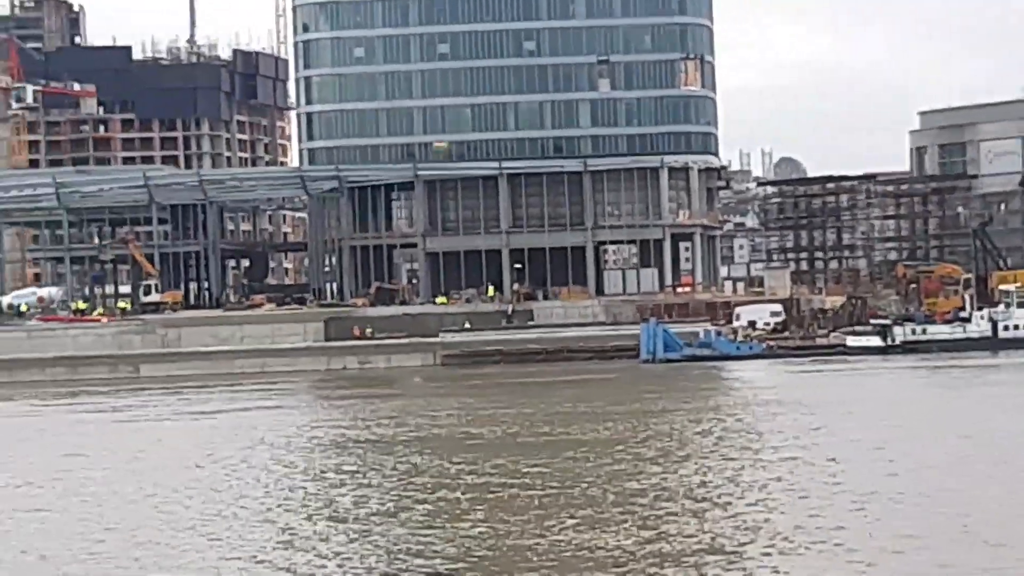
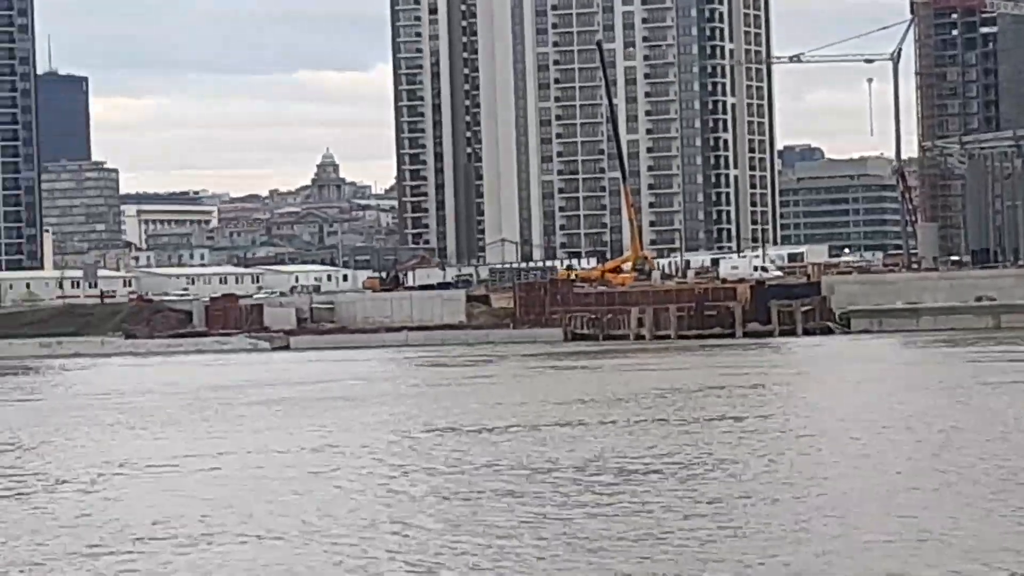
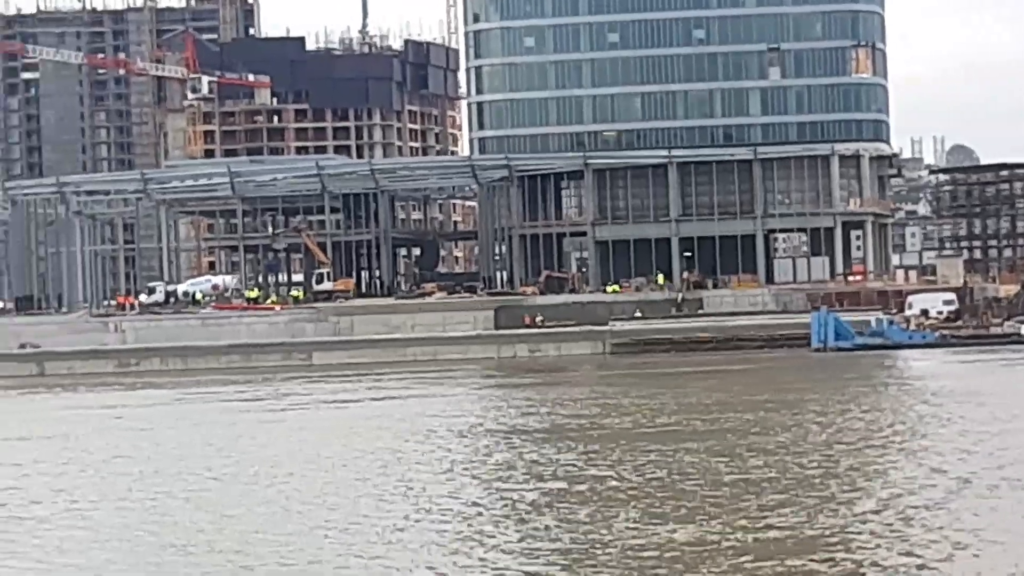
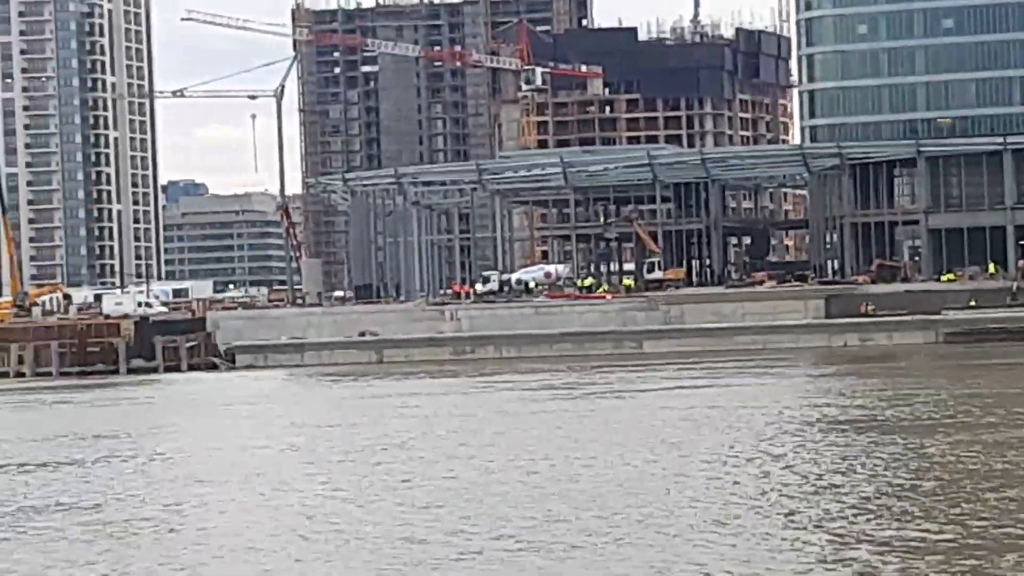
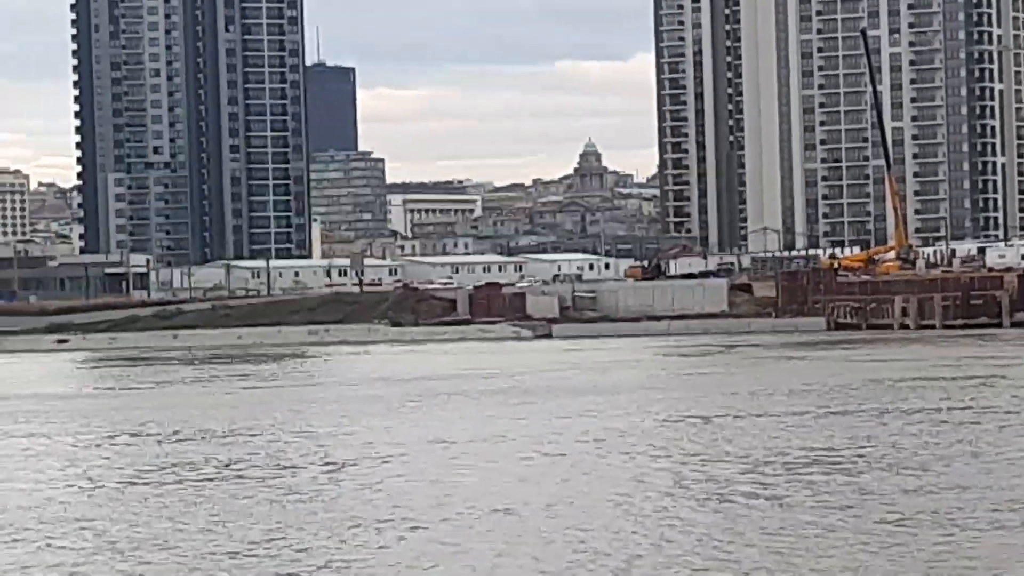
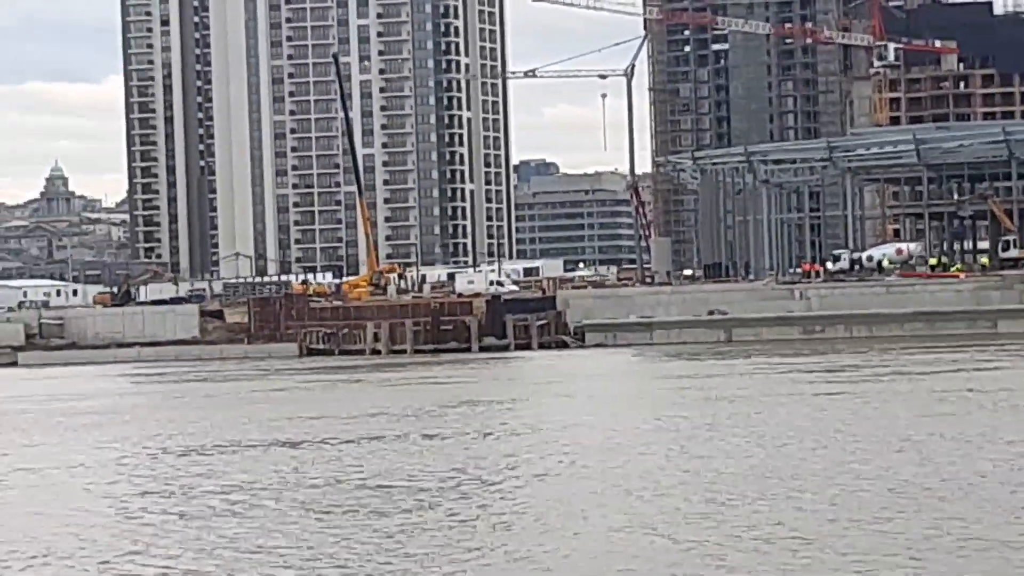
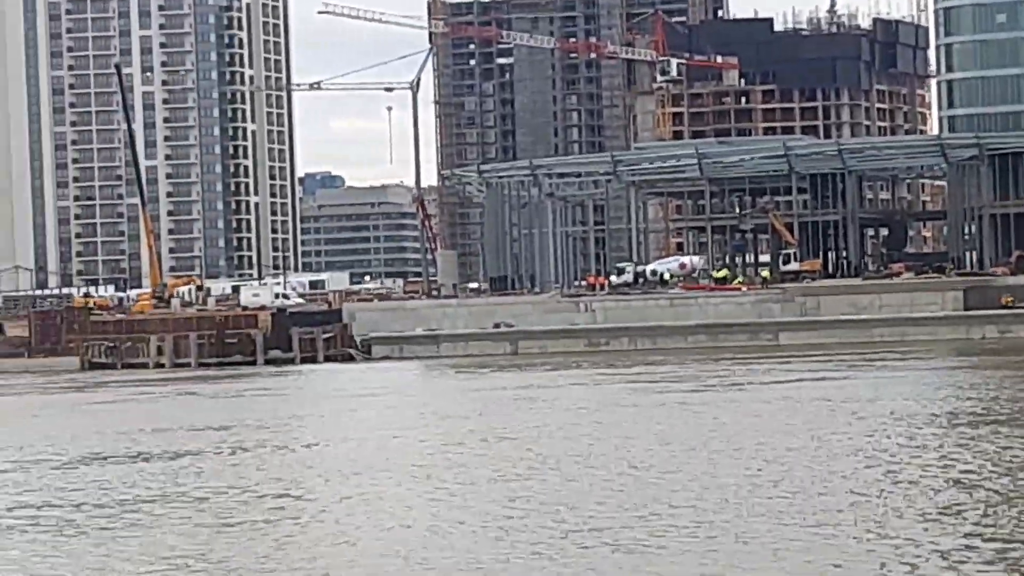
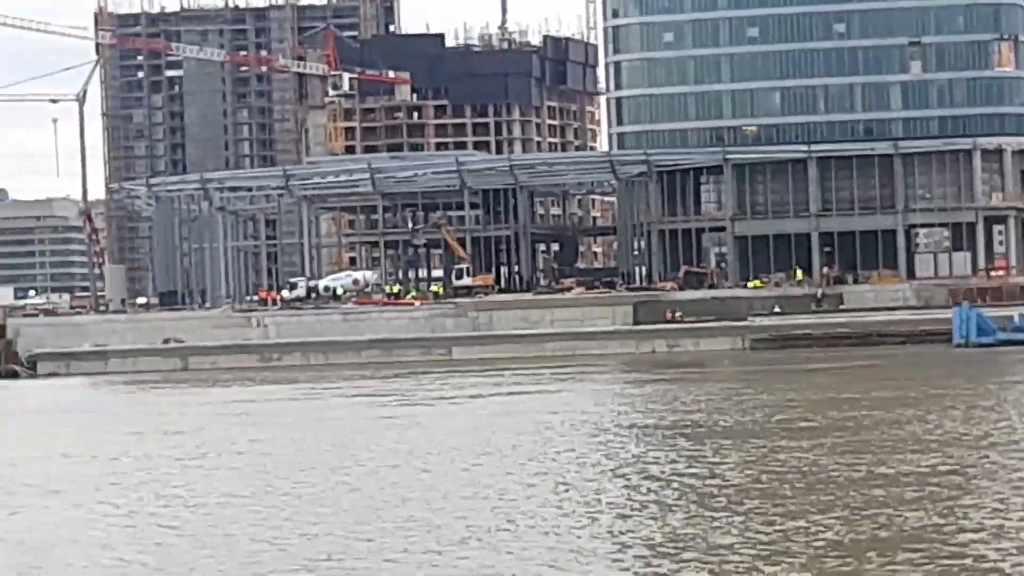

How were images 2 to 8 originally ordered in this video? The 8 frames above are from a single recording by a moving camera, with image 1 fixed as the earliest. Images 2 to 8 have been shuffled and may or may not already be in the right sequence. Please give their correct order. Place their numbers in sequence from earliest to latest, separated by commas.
3, 8, 4, 7, 6, 2, 5
